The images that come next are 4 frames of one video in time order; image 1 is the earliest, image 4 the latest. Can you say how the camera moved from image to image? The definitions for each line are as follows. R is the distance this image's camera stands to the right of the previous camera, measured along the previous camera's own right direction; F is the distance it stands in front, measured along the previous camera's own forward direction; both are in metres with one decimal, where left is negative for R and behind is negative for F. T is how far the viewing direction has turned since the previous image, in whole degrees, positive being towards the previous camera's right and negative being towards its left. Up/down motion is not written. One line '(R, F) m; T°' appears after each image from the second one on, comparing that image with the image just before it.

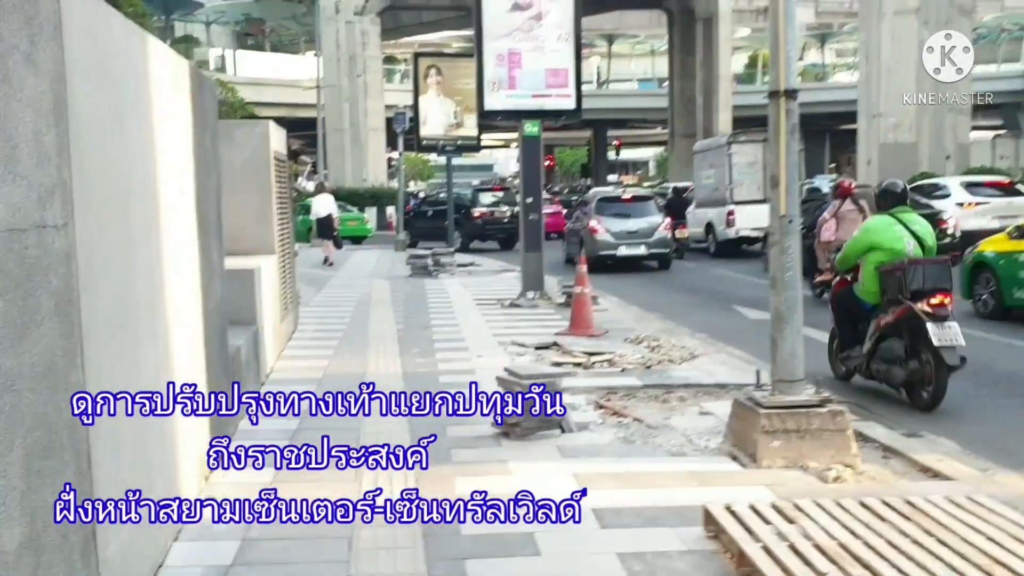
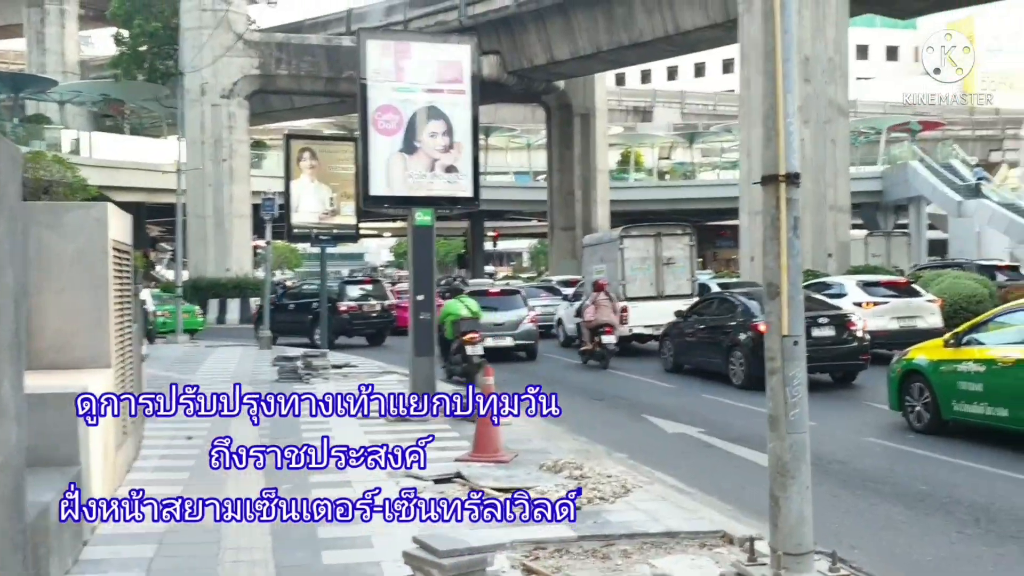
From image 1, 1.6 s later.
(-0.2, +1.8) m; +7°
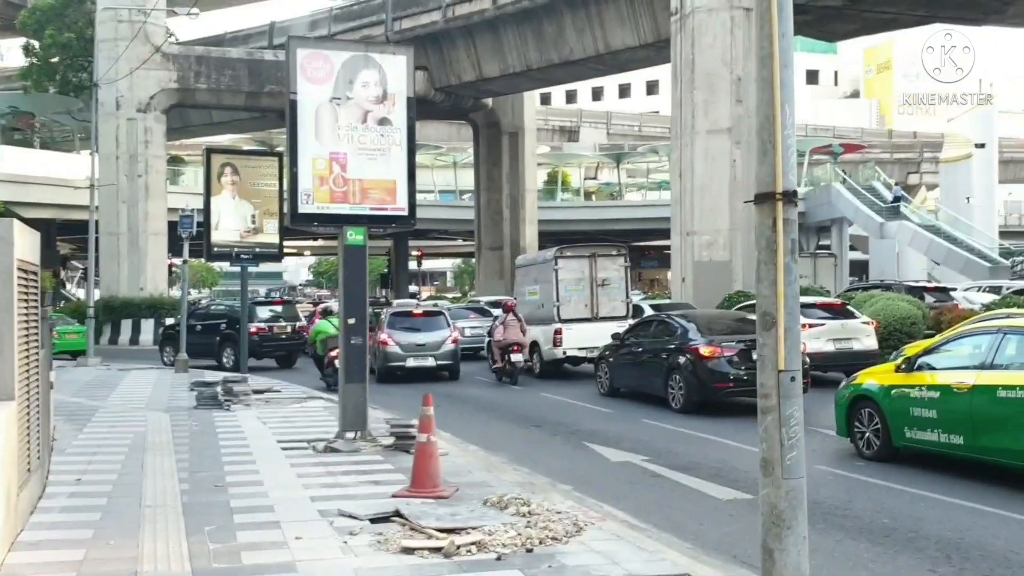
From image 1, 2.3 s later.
(-0.2, +0.6) m; +4°
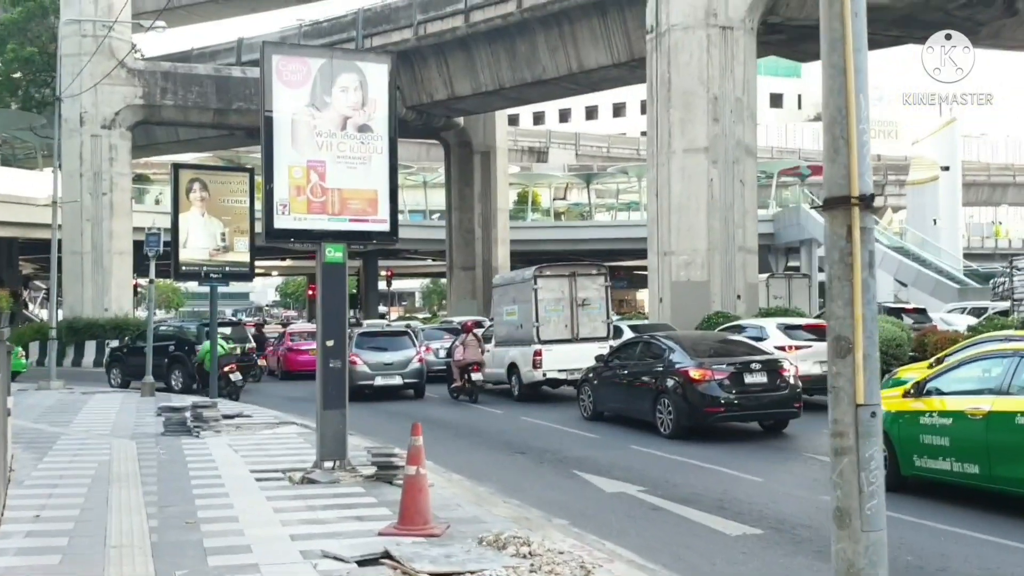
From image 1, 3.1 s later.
(-0.3, +0.6) m; +2°
